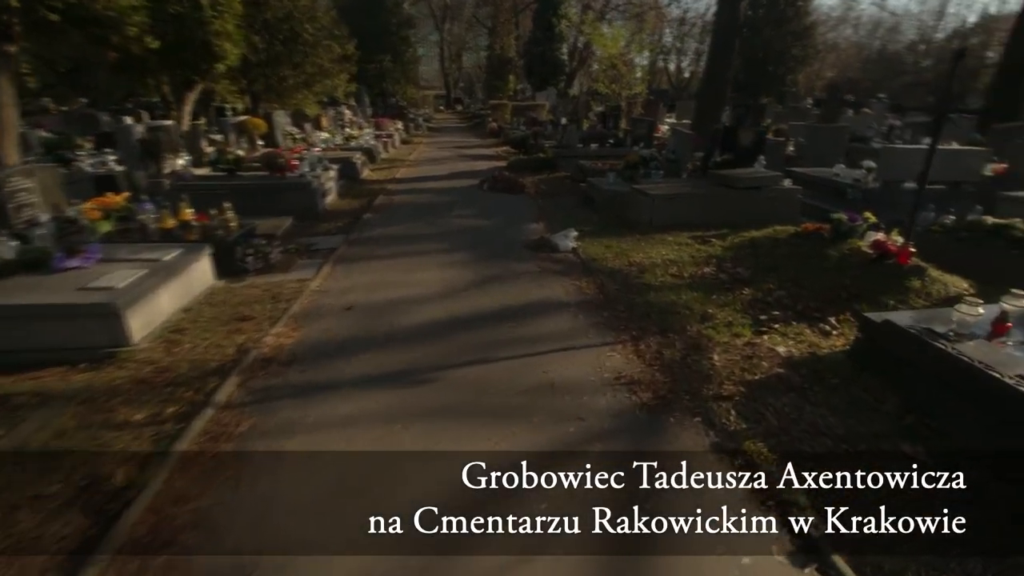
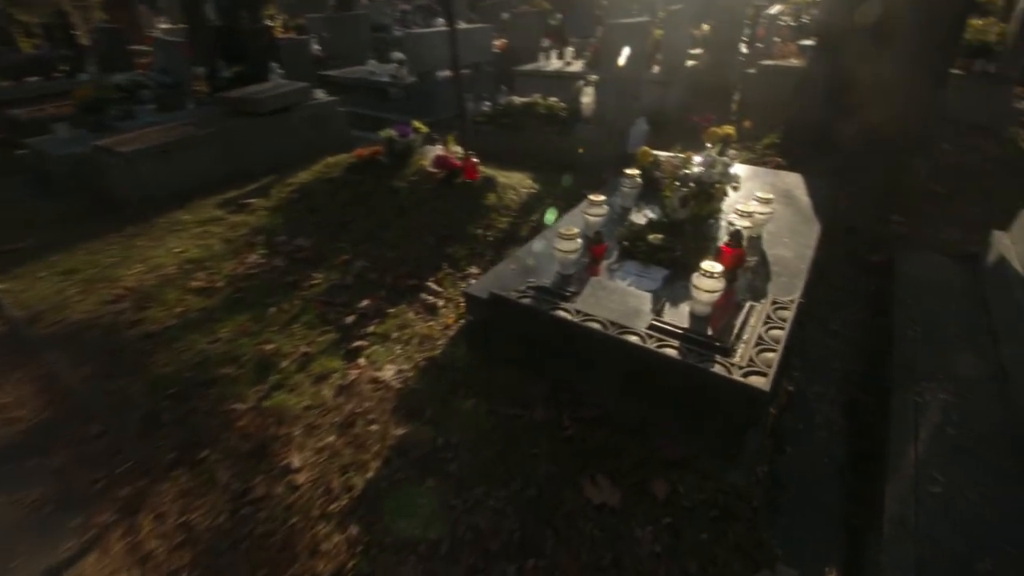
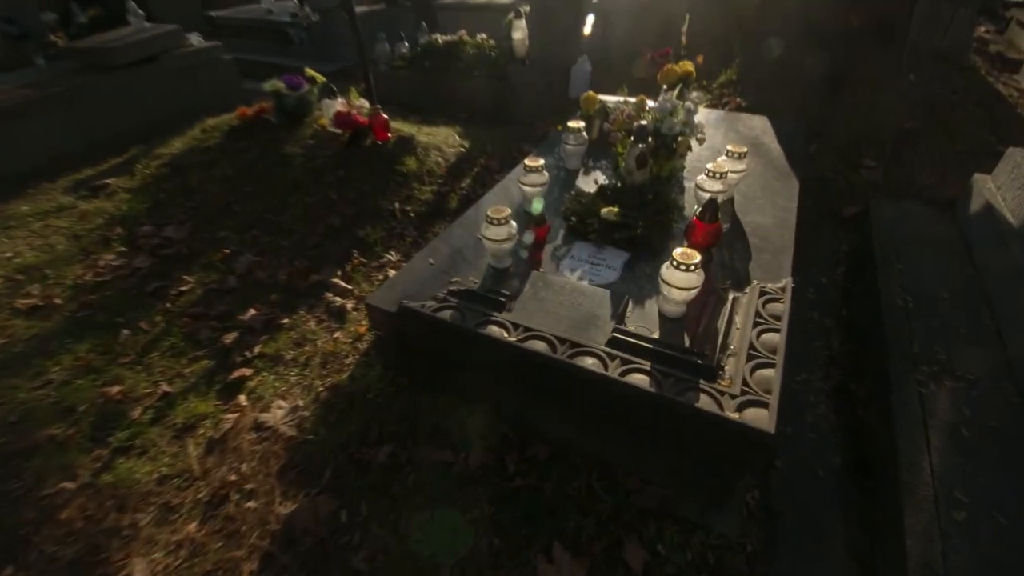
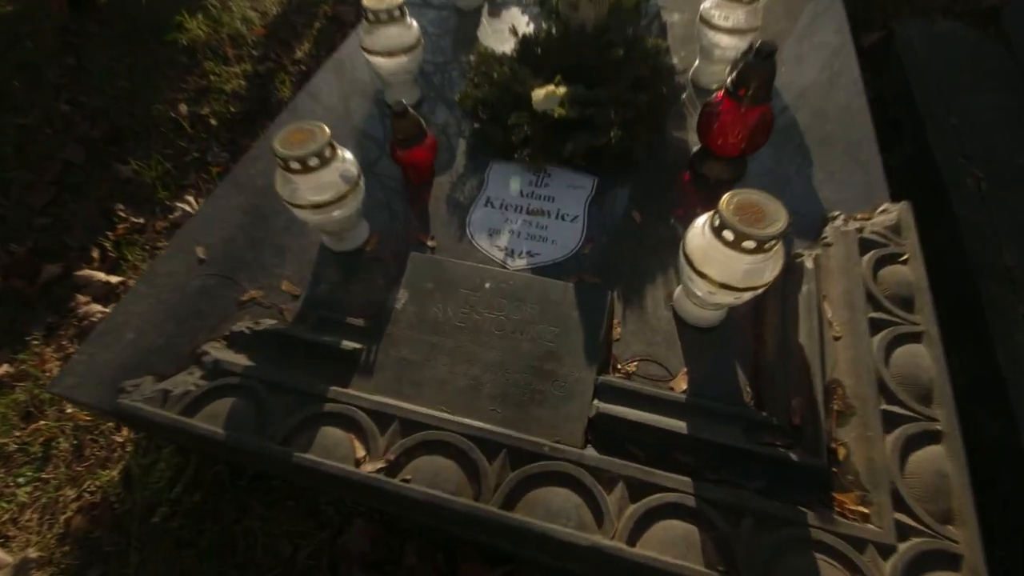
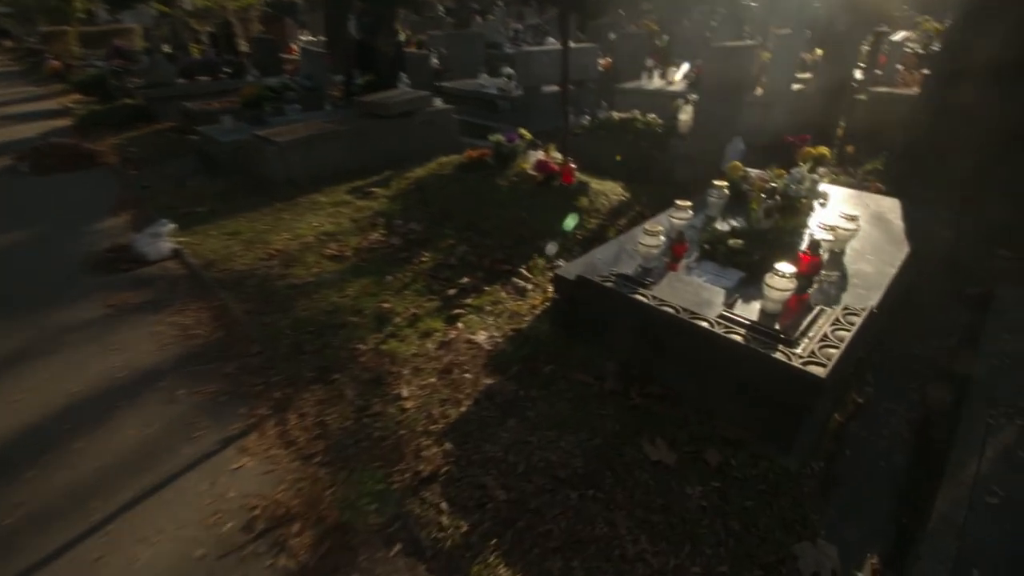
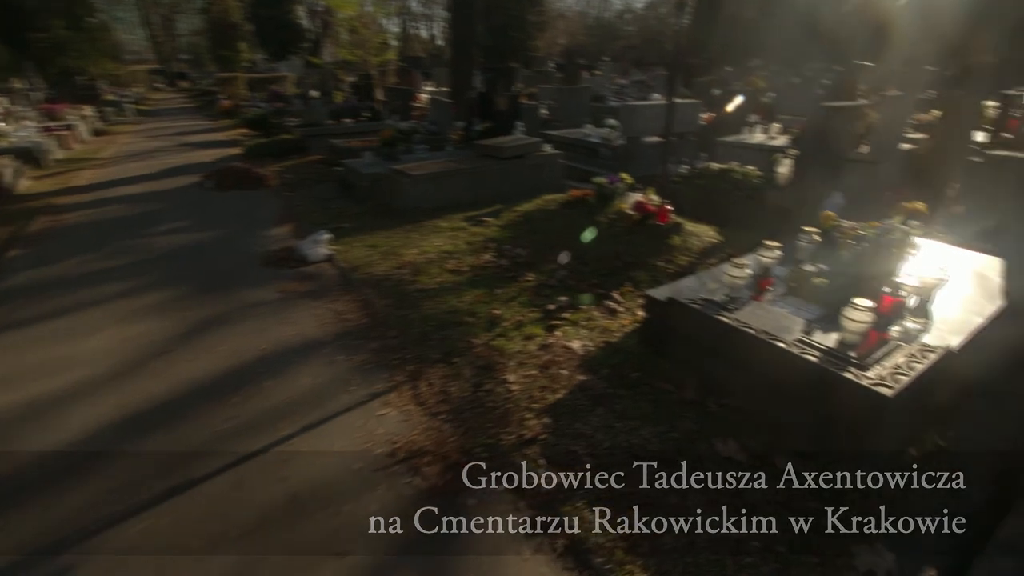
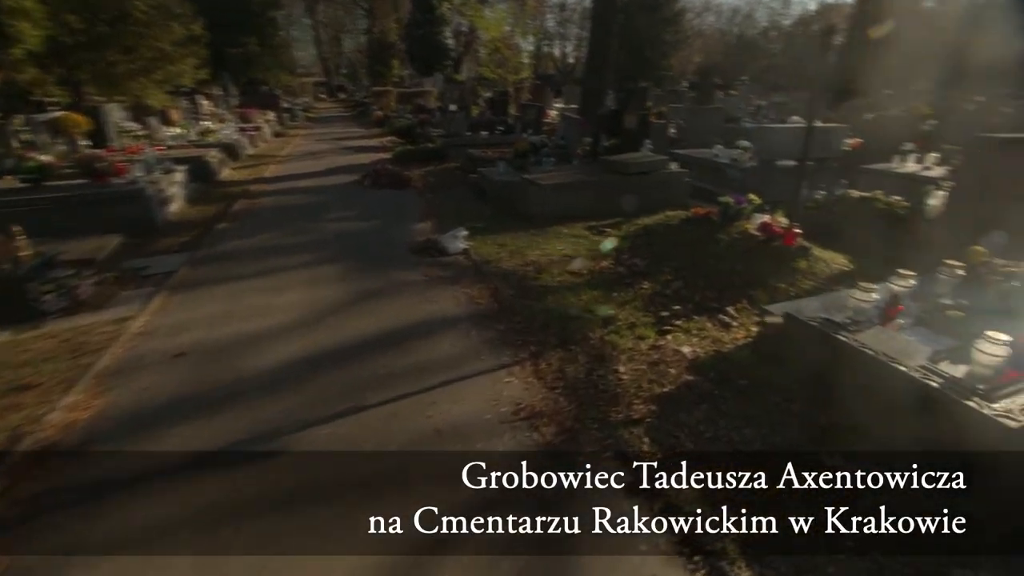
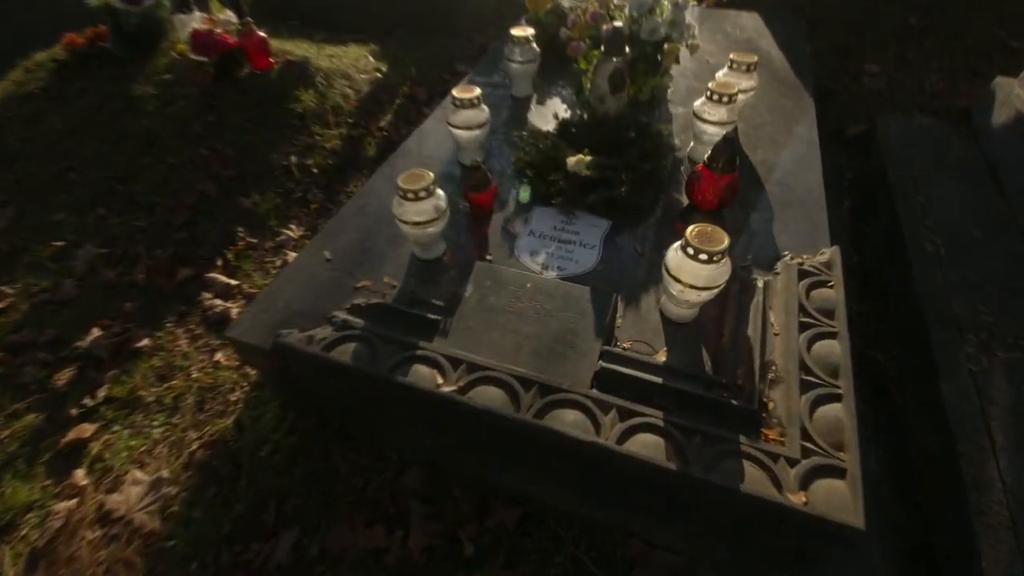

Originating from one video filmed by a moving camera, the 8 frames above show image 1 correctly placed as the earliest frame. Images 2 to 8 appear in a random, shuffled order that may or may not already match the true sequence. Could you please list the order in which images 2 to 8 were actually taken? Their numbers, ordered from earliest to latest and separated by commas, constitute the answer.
7, 6, 5, 2, 3, 8, 4
